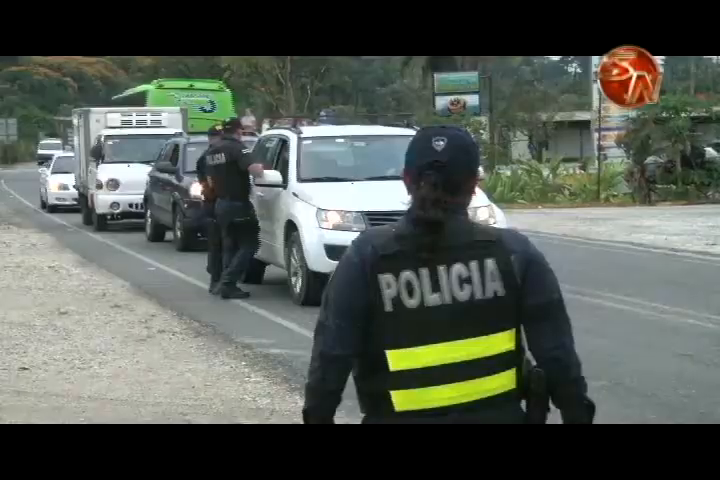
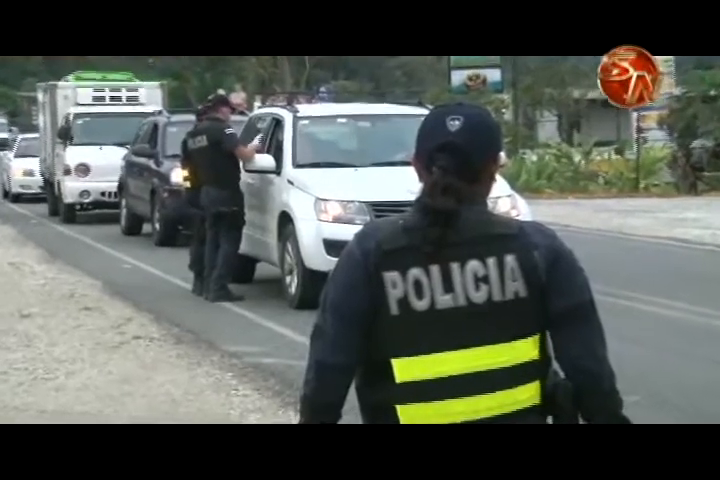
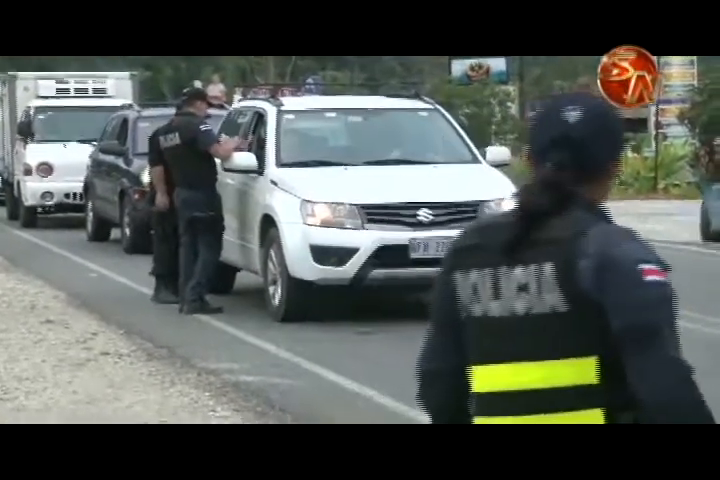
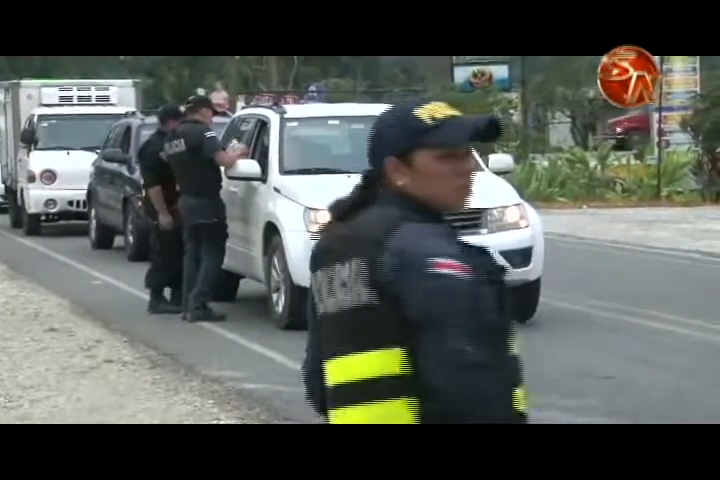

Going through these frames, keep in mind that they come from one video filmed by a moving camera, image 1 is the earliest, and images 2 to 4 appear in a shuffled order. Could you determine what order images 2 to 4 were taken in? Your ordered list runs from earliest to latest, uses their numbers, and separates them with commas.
2, 4, 3
